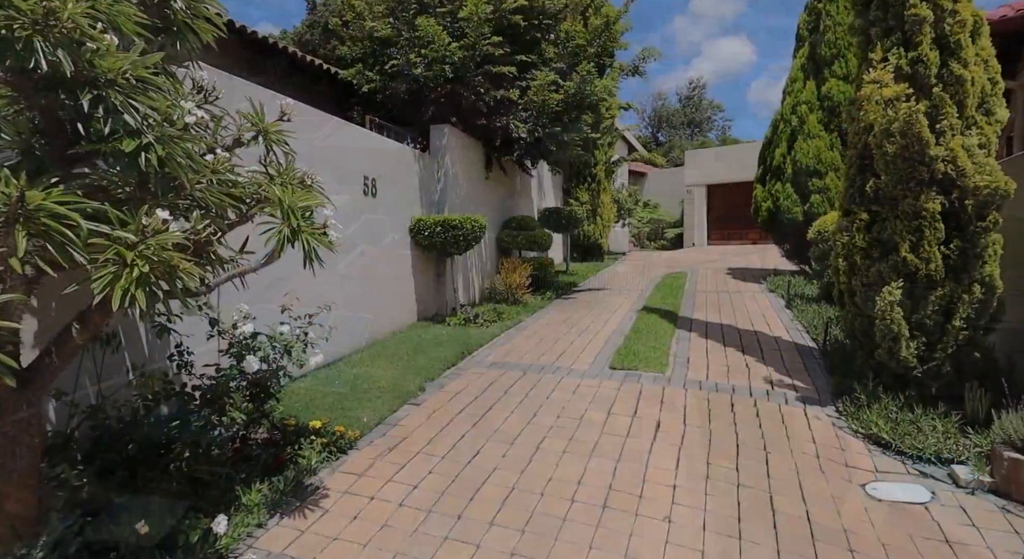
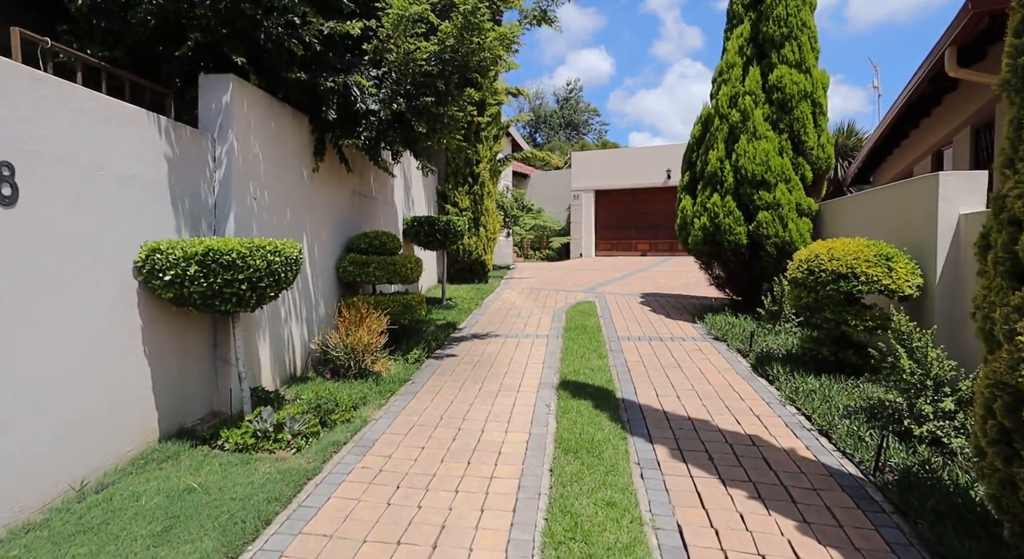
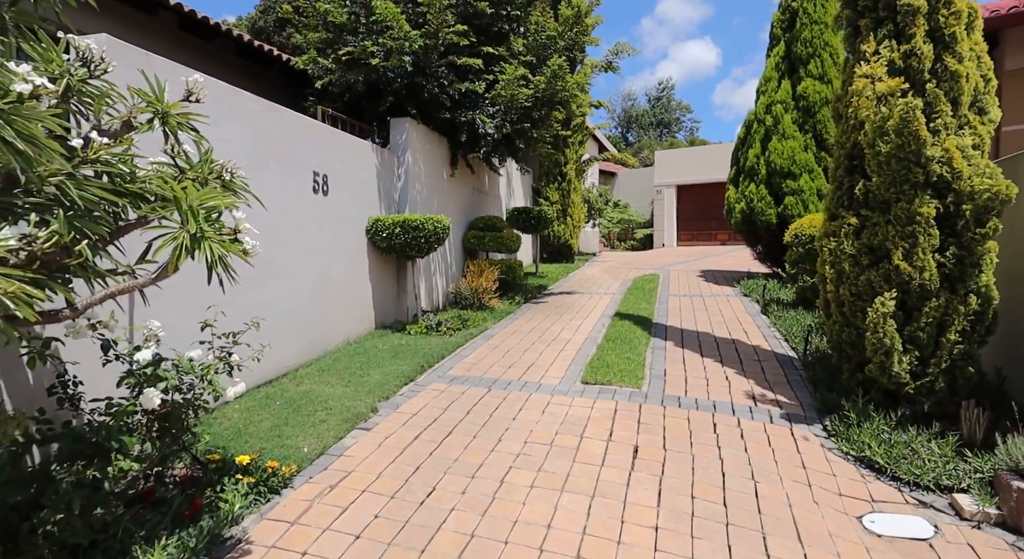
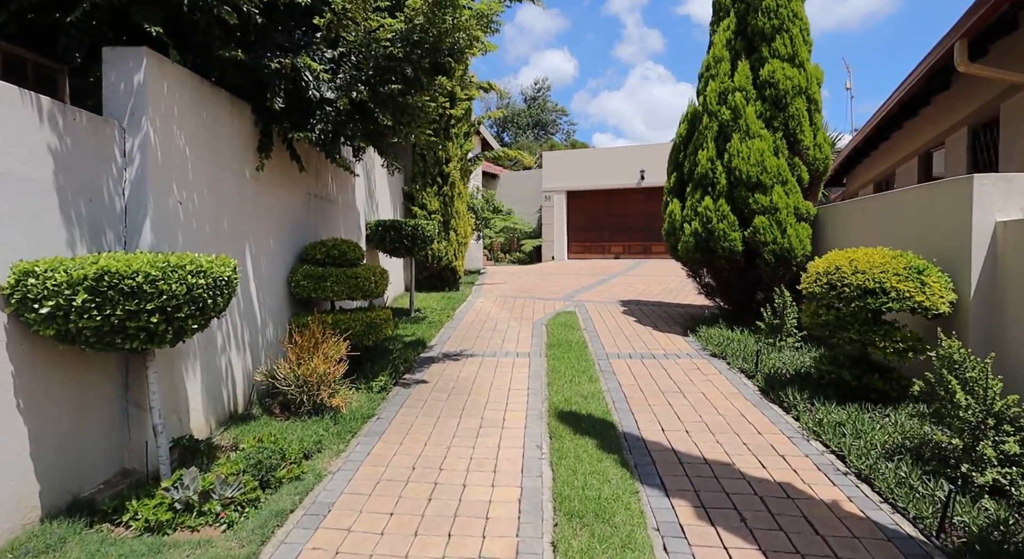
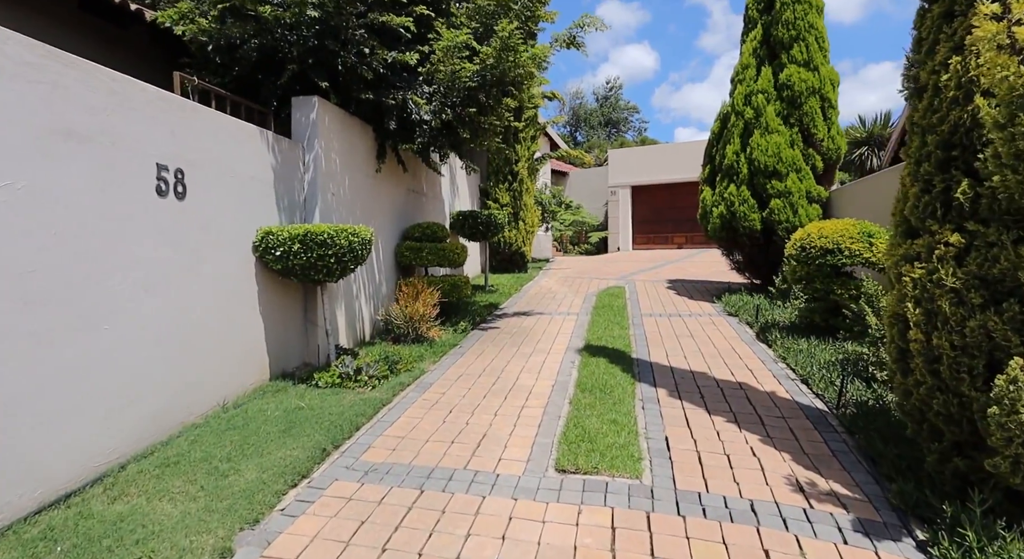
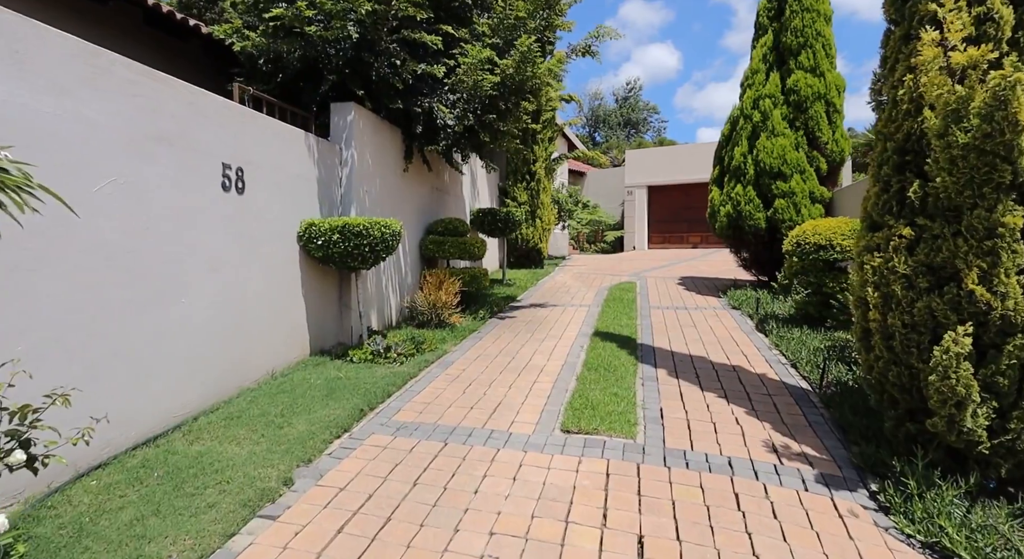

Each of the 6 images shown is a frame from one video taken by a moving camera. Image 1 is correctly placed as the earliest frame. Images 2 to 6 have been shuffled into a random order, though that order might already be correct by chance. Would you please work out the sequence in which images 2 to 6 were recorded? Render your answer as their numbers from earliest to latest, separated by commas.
3, 6, 5, 2, 4
